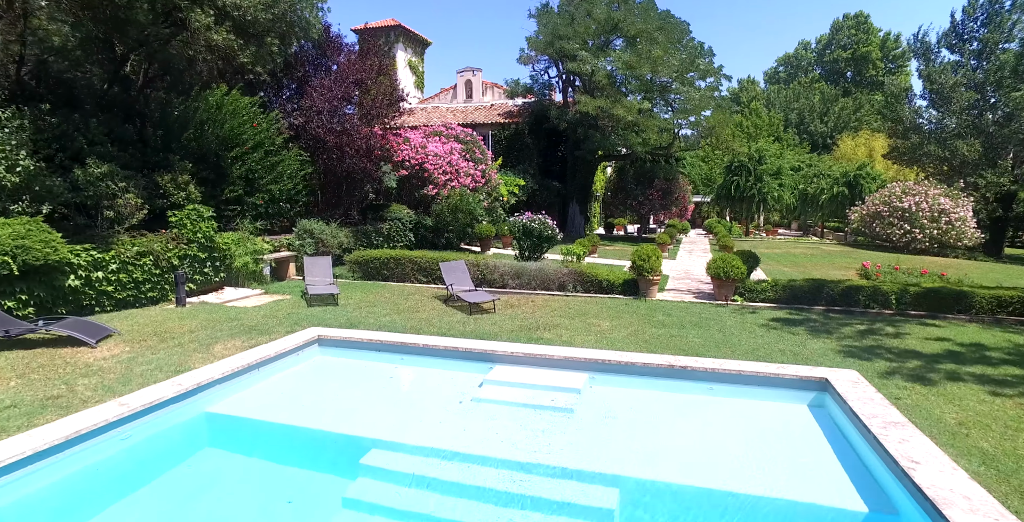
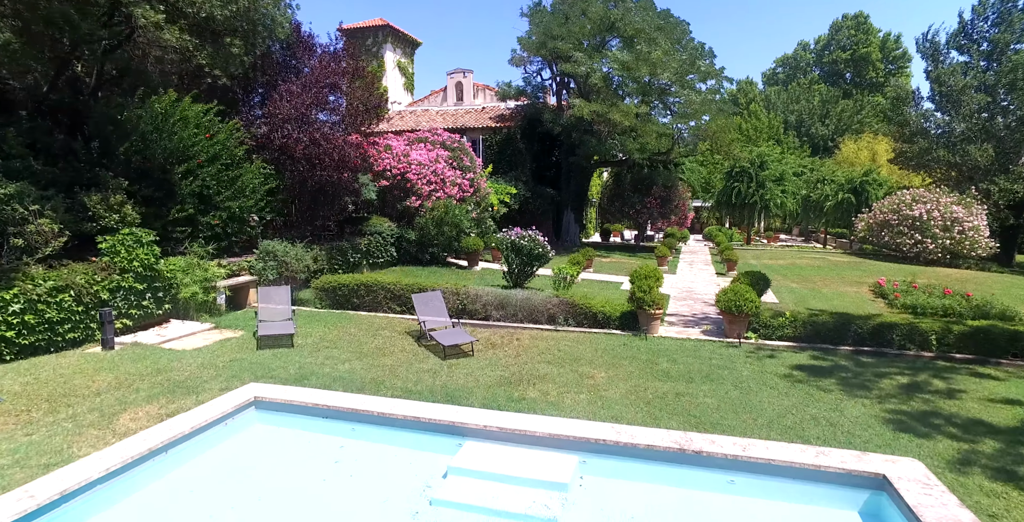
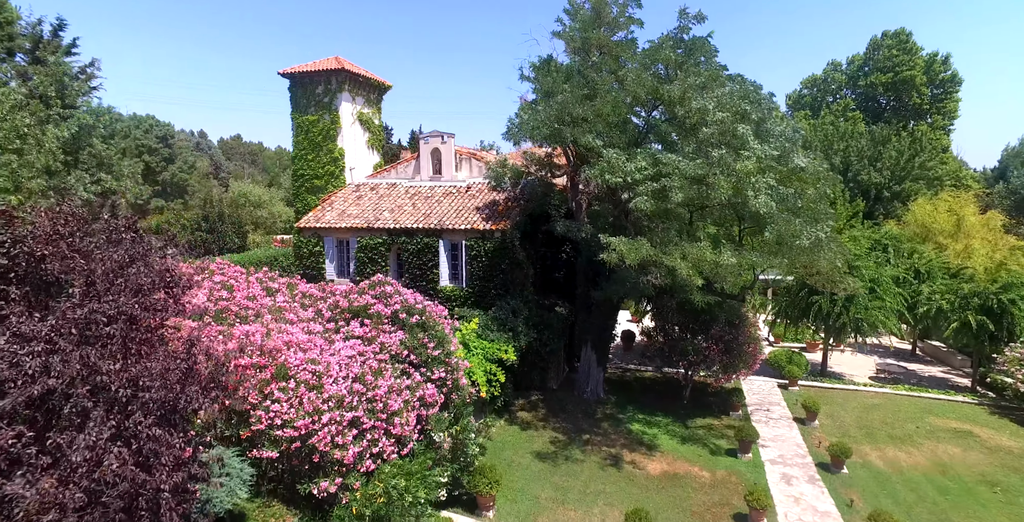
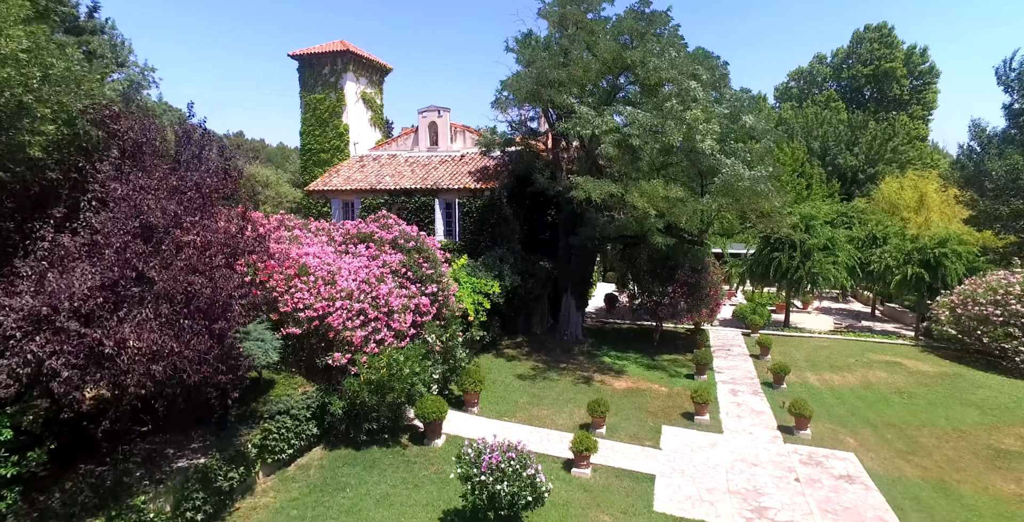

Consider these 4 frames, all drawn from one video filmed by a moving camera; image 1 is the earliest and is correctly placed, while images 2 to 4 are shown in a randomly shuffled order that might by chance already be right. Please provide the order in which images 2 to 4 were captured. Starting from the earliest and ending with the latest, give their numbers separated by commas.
2, 4, 3
